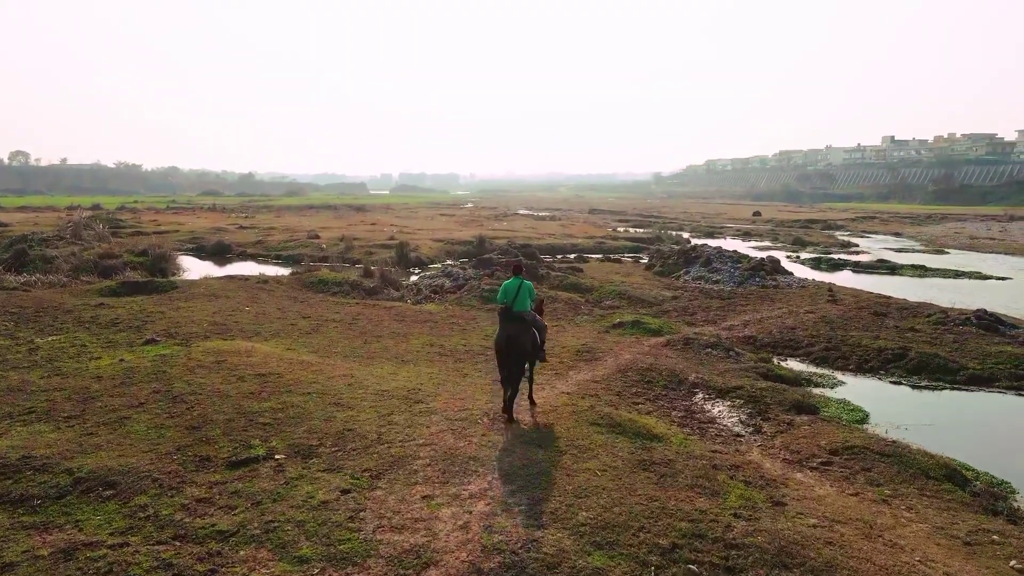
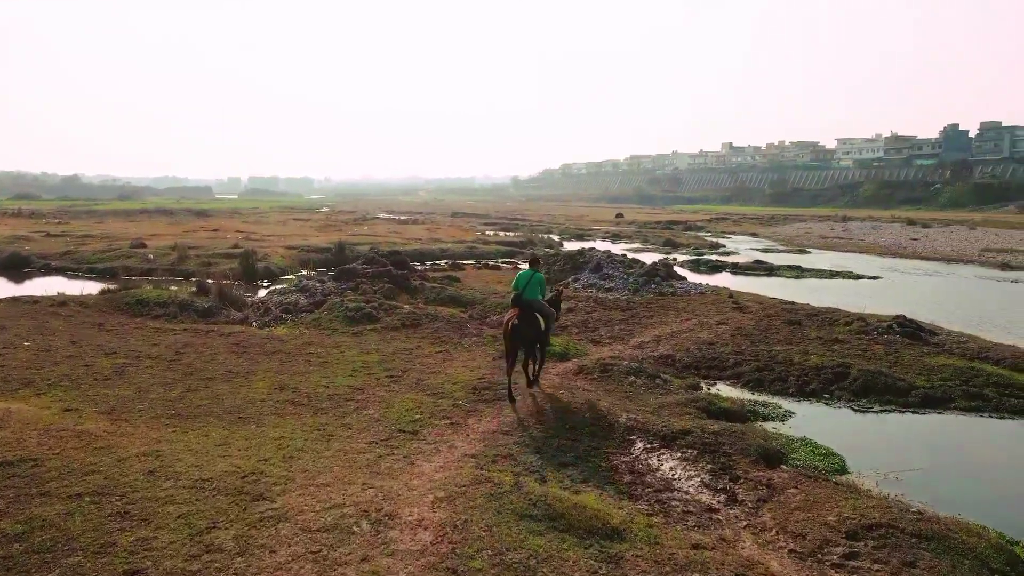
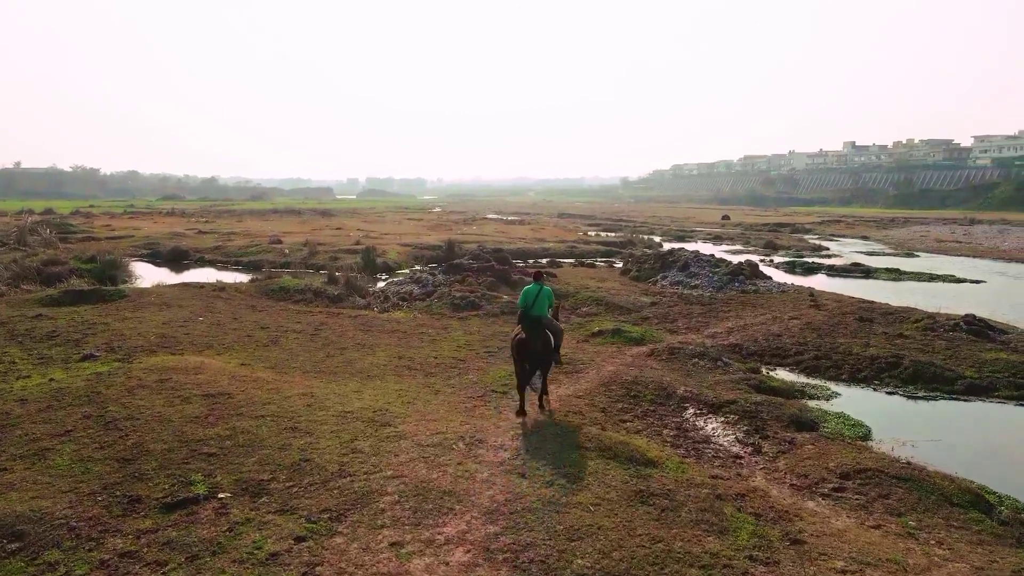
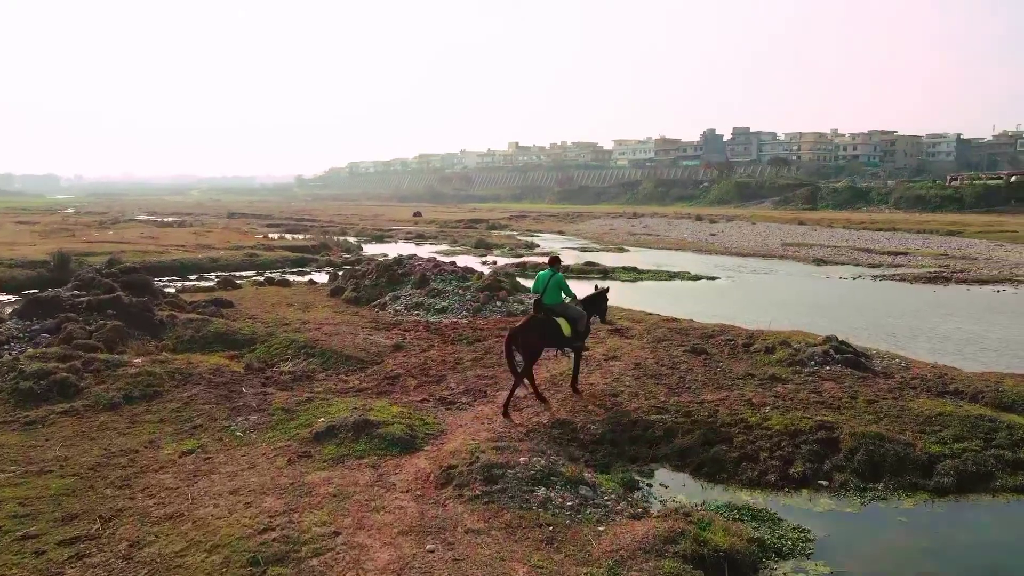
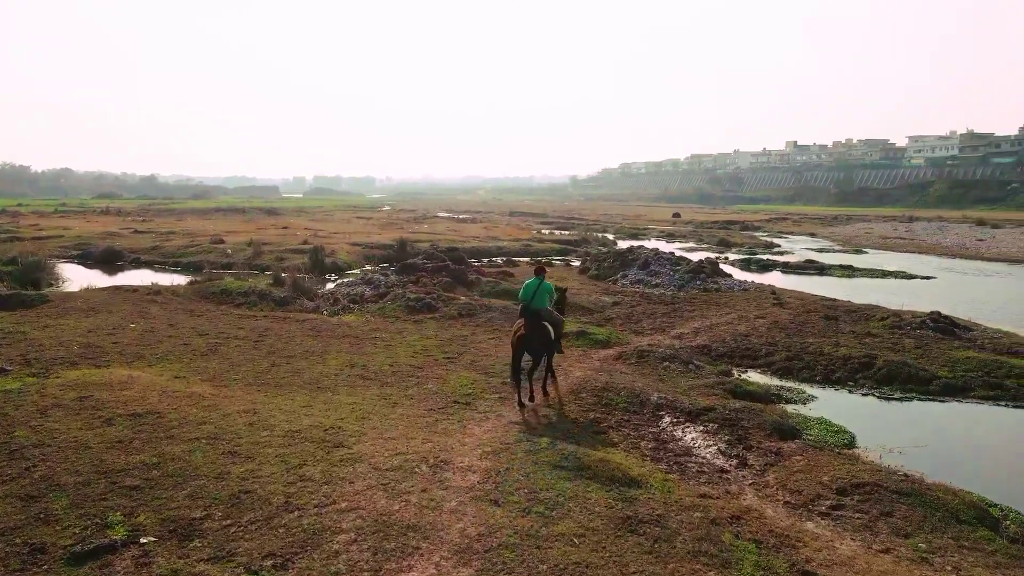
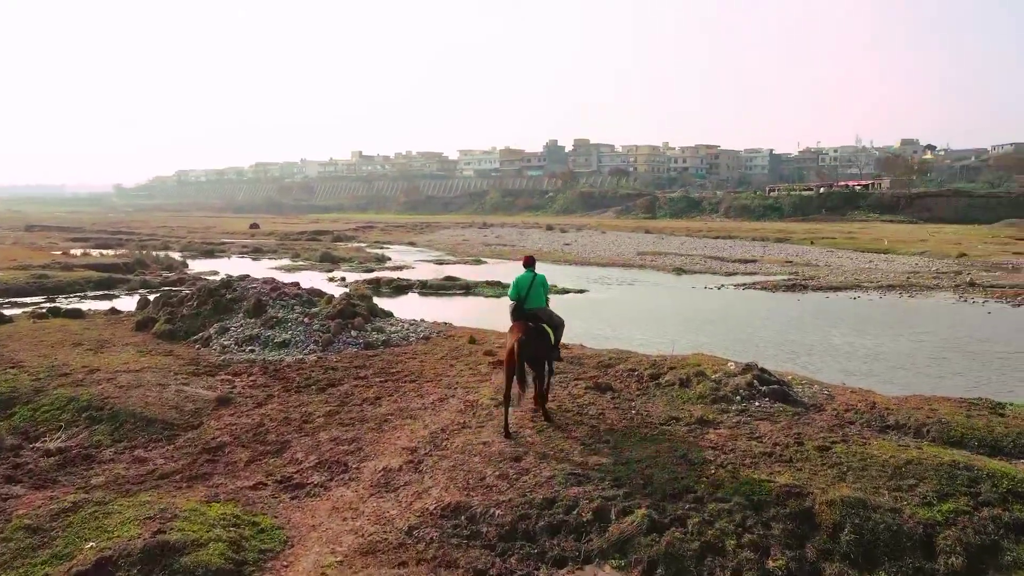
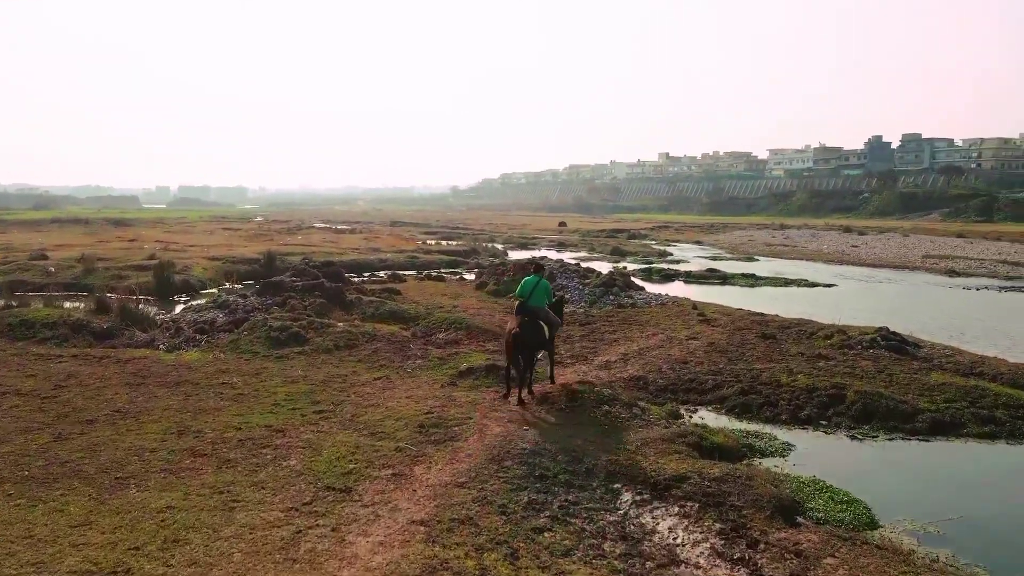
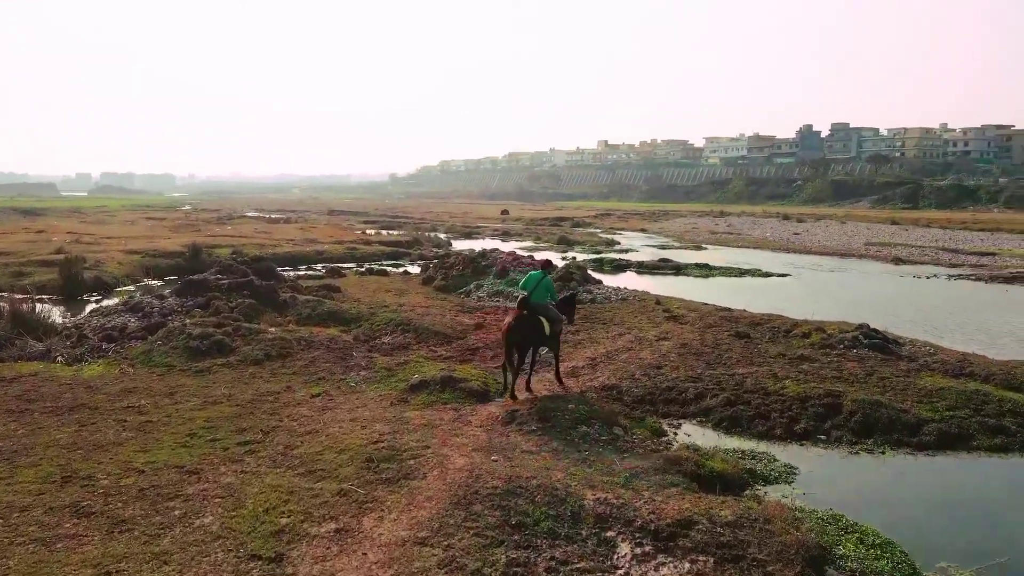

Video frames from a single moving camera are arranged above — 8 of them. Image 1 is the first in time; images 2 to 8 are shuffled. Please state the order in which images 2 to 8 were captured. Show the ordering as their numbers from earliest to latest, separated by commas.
3, 5, 2, 7, 8, 4, 6
